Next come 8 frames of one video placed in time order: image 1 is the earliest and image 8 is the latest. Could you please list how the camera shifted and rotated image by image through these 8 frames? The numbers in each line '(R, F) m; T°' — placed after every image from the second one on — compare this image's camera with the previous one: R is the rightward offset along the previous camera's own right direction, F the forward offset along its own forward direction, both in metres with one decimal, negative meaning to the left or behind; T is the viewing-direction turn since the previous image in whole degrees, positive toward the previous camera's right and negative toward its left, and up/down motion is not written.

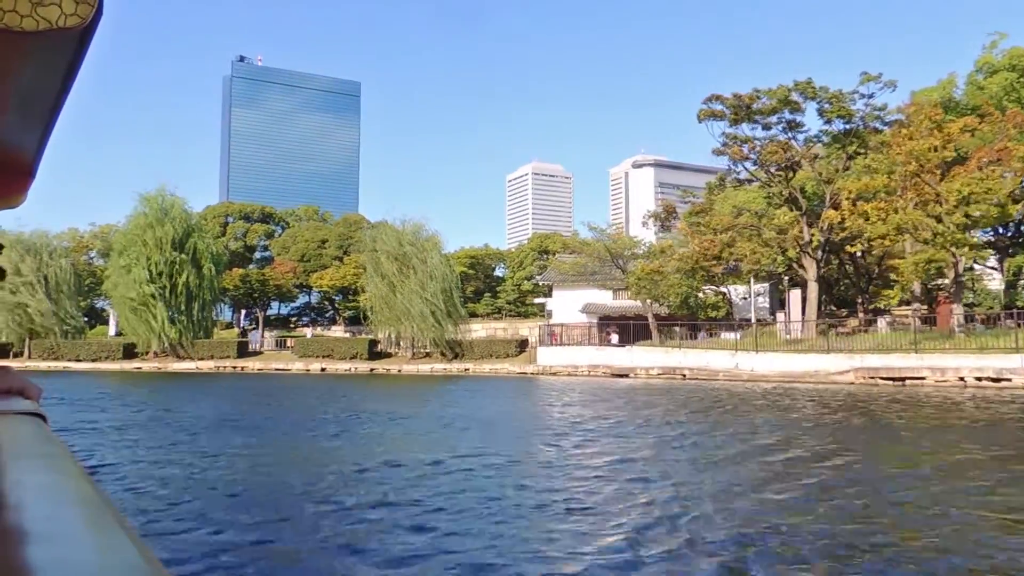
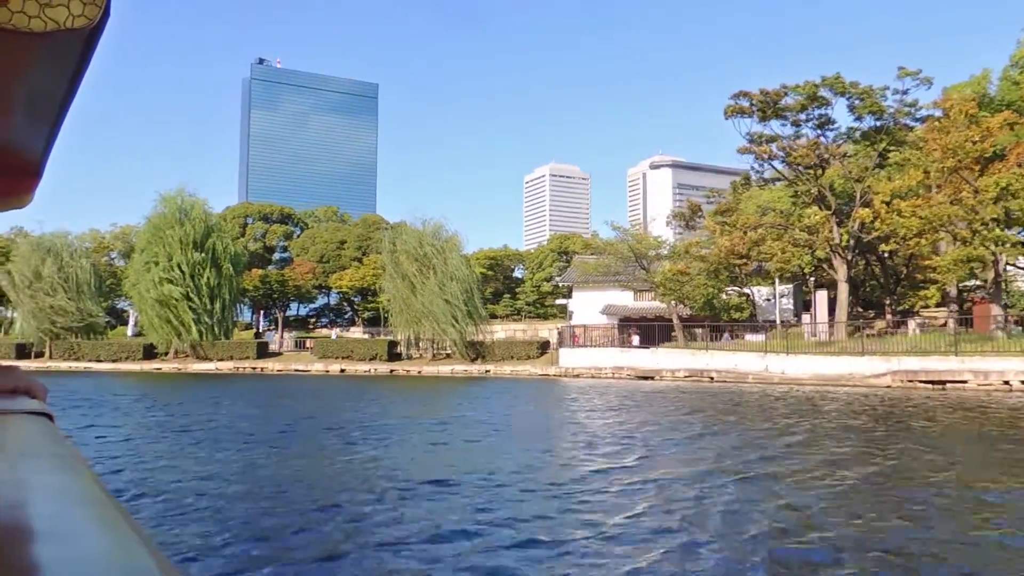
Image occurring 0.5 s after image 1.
(-0.1, +0.2) m; -1°
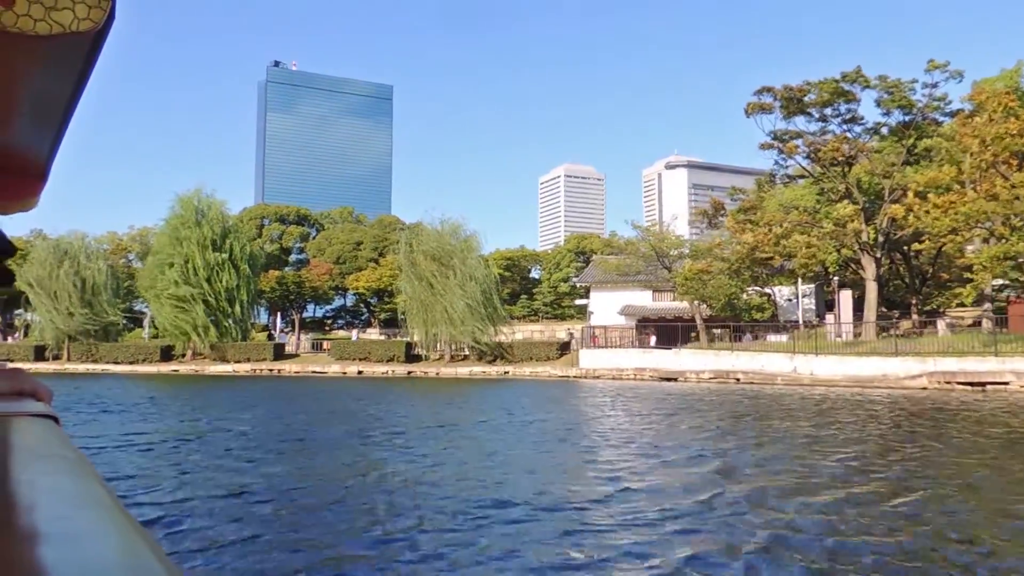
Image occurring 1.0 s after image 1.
(-0.1, +0.2) m; -1°
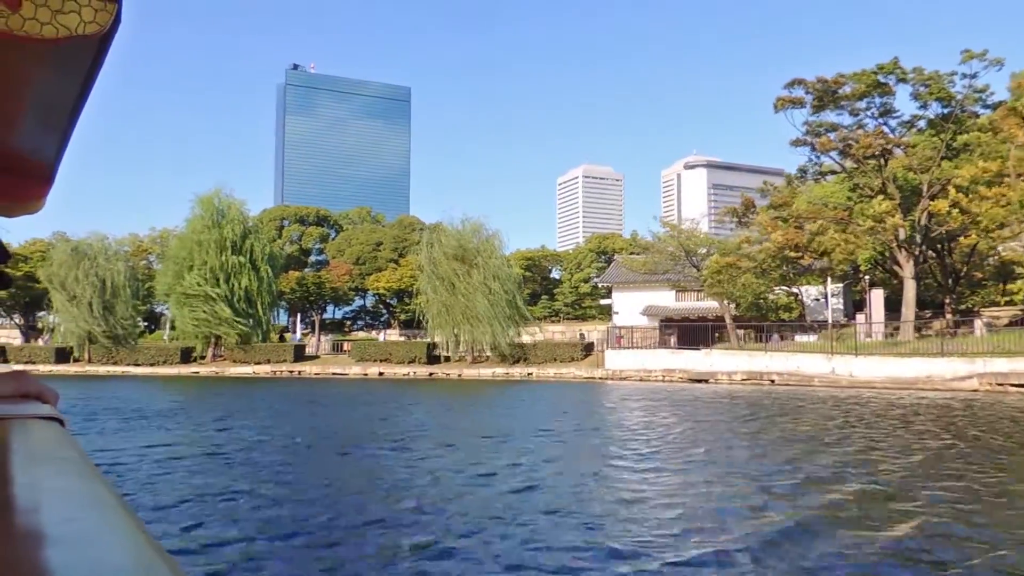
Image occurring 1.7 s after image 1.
(-0.1, +0.3) m; -1°
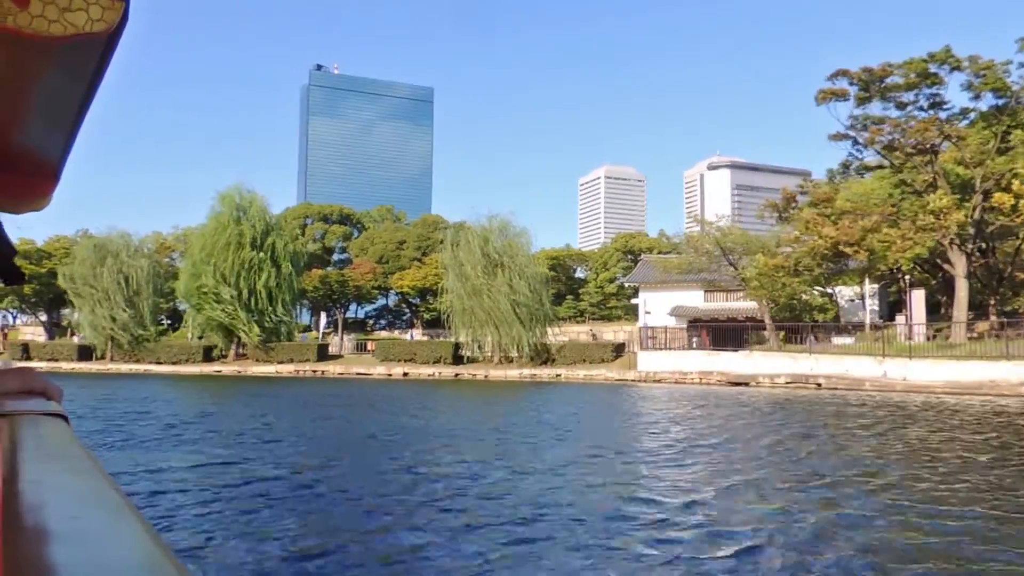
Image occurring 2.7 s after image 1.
(-0.1, +0.4) m; -2°
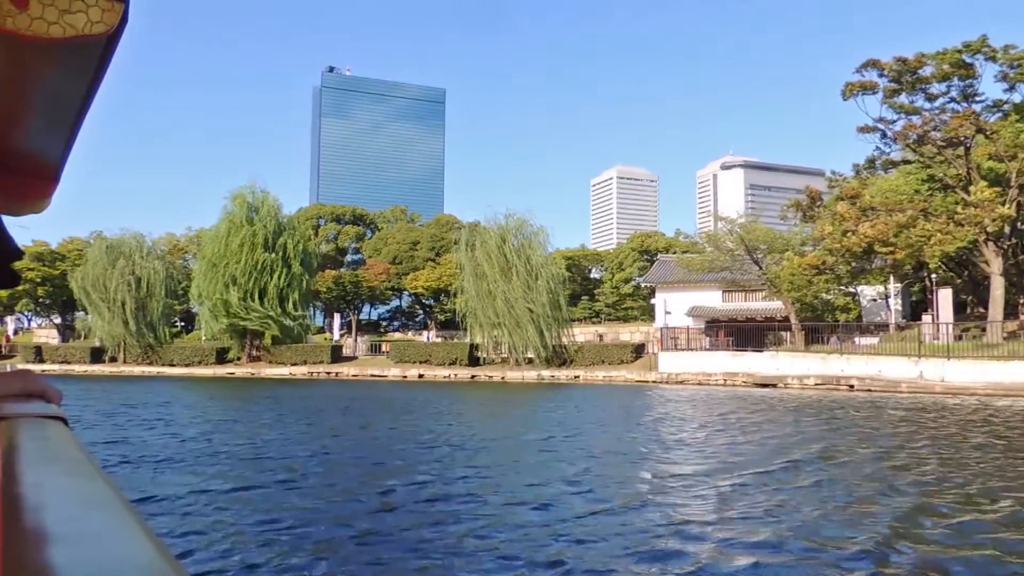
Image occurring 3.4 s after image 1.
(-0.1, +0.3) m; -1°
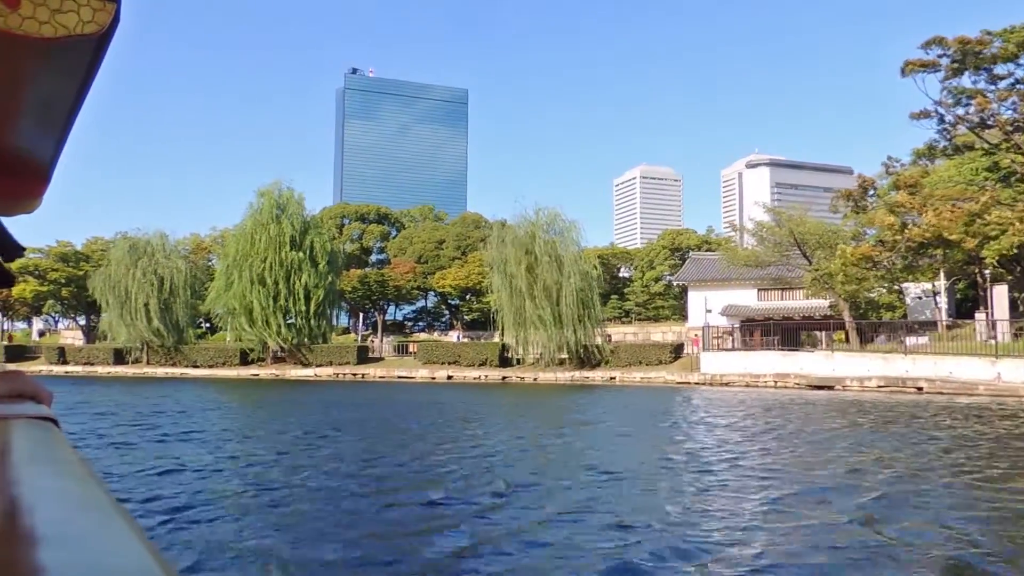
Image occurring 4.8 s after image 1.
(-0.2, +0.6) m; -2°
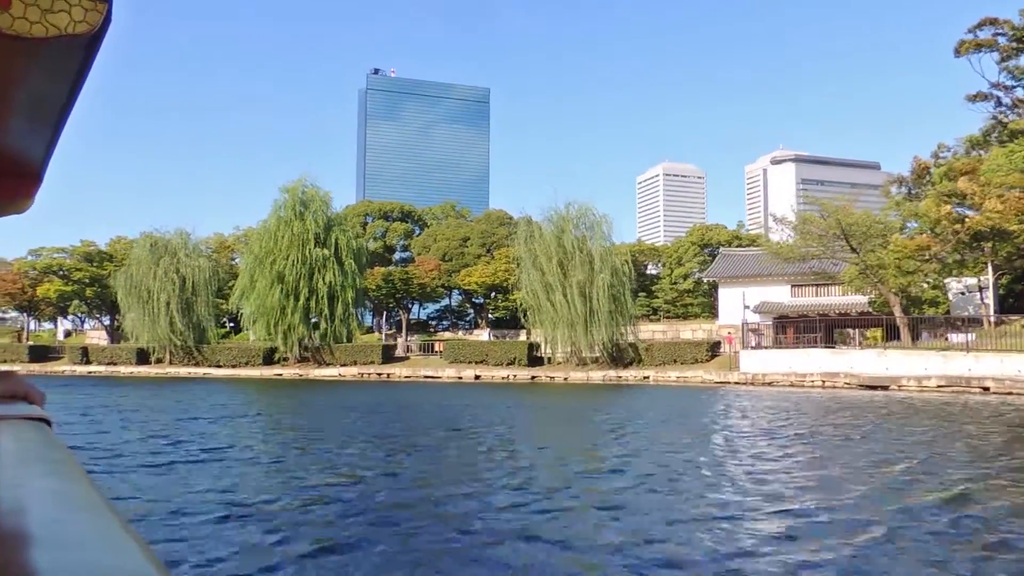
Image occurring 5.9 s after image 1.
(-0.1, +0.4) m; -2°
